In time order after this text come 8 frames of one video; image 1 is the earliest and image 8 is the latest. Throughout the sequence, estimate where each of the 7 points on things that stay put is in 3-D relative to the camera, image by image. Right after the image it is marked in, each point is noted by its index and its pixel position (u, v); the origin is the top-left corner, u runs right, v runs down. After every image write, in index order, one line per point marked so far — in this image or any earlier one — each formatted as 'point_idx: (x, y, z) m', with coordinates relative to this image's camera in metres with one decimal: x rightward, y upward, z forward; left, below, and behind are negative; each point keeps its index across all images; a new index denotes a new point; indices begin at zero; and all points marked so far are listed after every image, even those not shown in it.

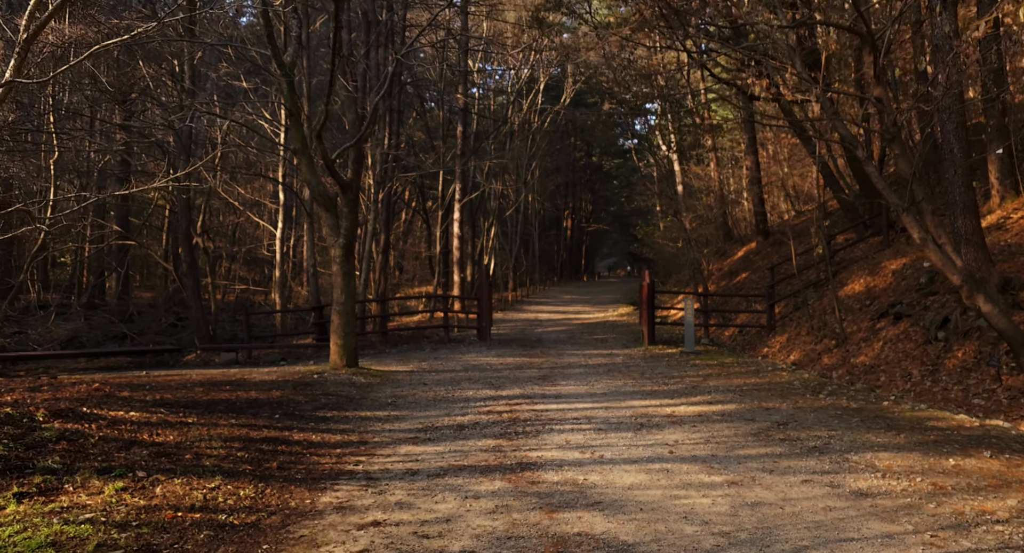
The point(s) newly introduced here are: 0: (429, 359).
0: (-1.3, -1.4, +17.7) m
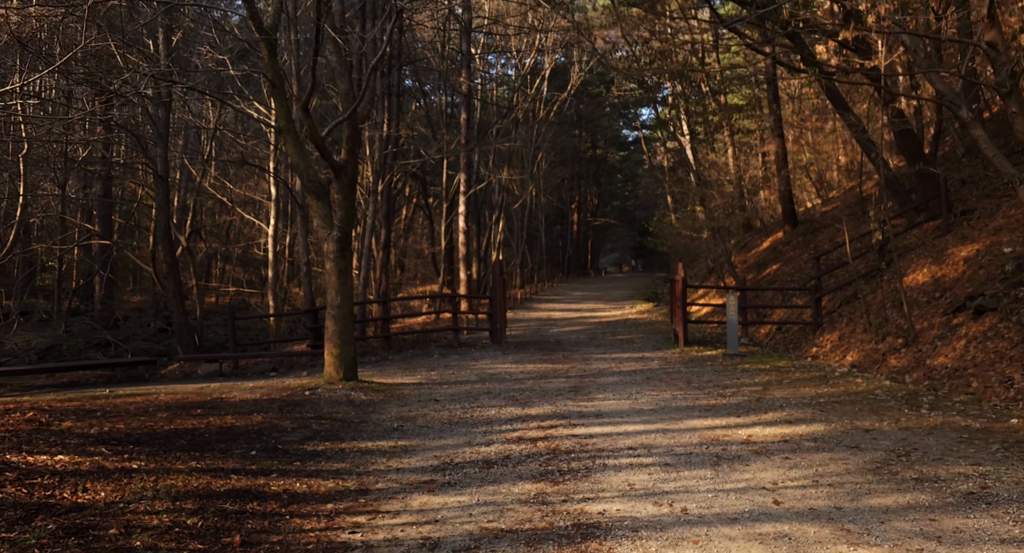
0: (-1.0, -1.3, +15.5) m
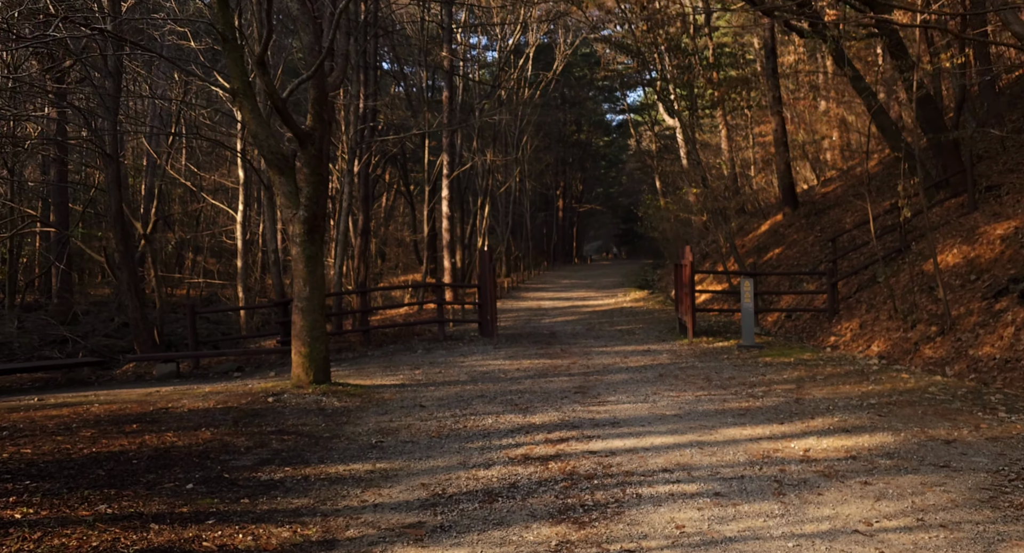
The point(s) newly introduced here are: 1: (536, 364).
0: (-1.0, -1.2, +13.9) m
1: (+0.3, -1.1, +14.1) m
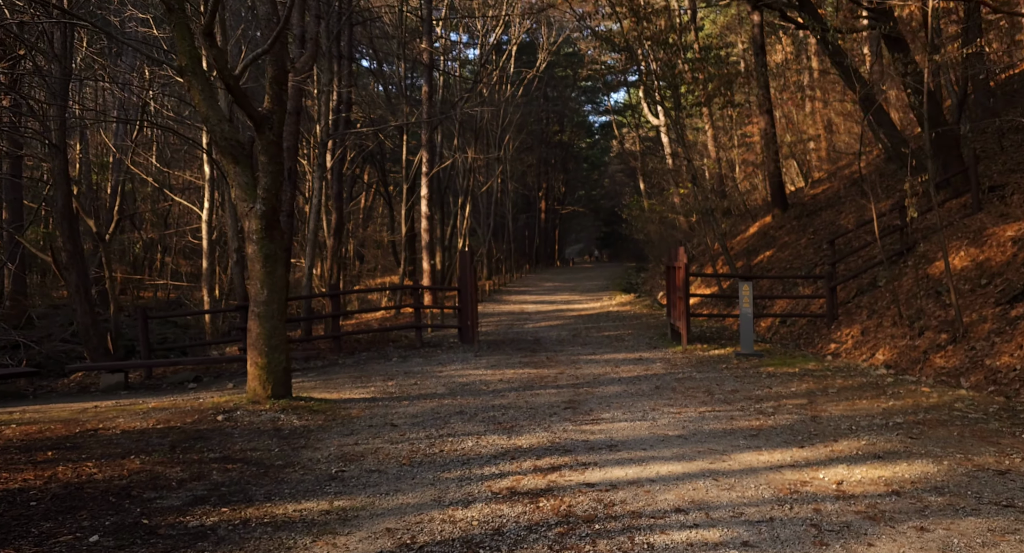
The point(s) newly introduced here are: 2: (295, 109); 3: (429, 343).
0: (-1.3, -1.2, +12.8) m
1: (+0.1, -1.2, +13.0) m
2: (-3.2, +2.5, +15.7) m
3: (-1.3, -1.1, +17.2) m
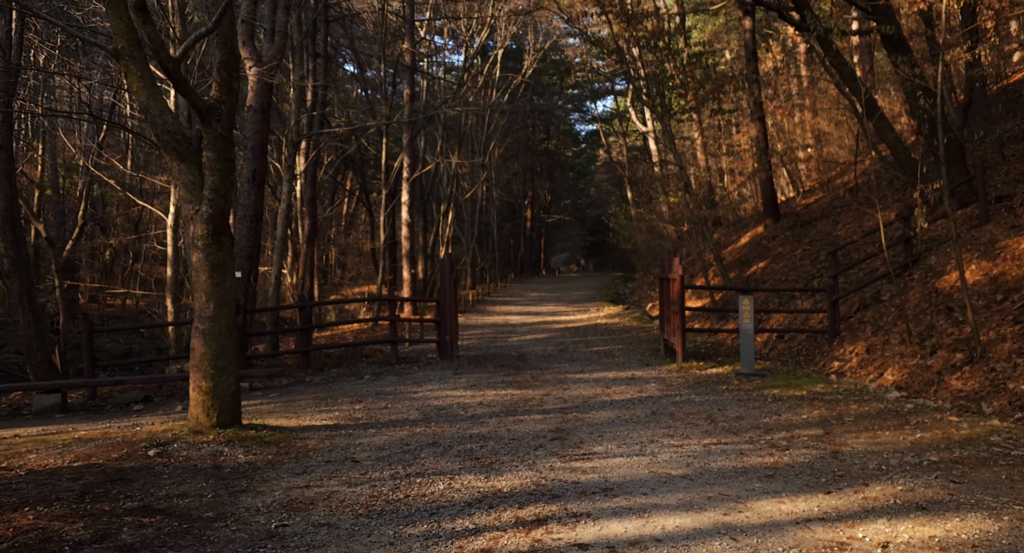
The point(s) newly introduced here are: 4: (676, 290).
0: (-1.5, -1.3, +11.7) m
1: (-0.1, -1.3, +11.9) m
2: (-3.5, +2.3, +14.6) m
3: (-1.6, -1.2, +16.1) m
4: (+2.2, -0.2, +14.4) m
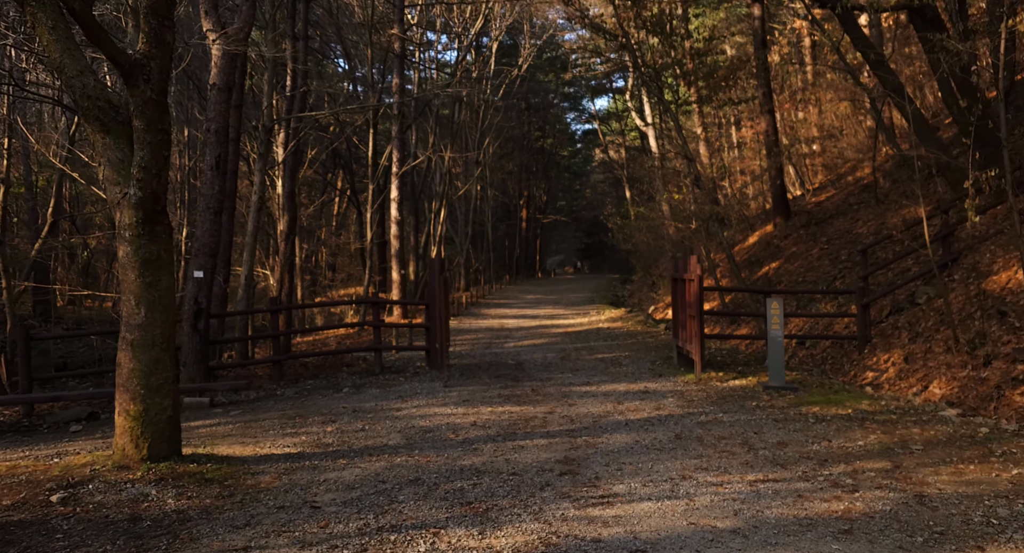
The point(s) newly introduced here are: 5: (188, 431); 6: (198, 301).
0: (-1.5, -1.3, +10.1) m
1: (-0.1, -1.3, +10.3) m
2: (-3.5, +2.3, +13.0) m
3: (-1.6, -1.2, +14.5) m
4: (+2.2, -0.2, +12.9) m
5: (-3.1, -1.5, +10.4) m
6: (-3.8, -0.3, +12.9) m
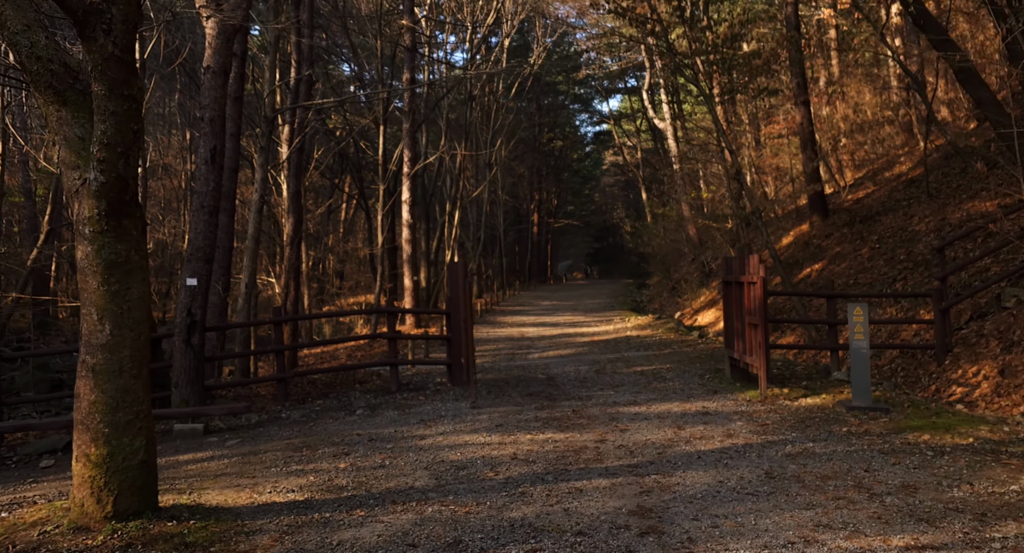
0: (-1.1, -1.4, +8.5) m
1: (+0.2, -1.3, +8.7) m
2: (-3.1, +2.2, +11.4) m
3: (-1.2, -1.3, +12.9) m
4: (+2.5, -0.2, +11.3) m
5: (-2.8, -1.6, +8.8) m
6: (-3.4, -0.4, +11.4) m
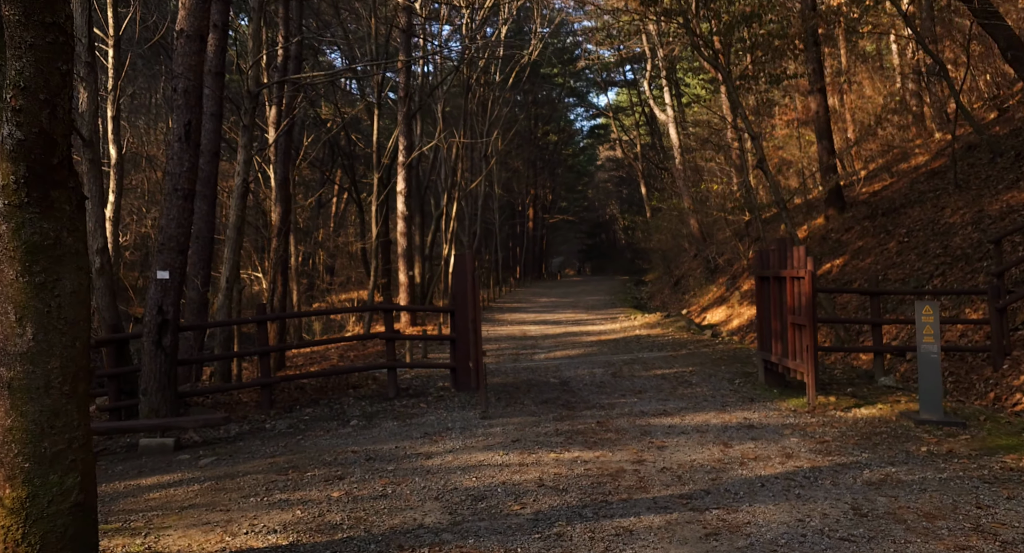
0: (-1.0, -1.3, +7.2) m
1: (+0.4, -1.3, +7.4) m
2: (-3.0, +2.3, +10.1) m
3: (-1.1, -1.2, +11.6) m
4: (+2.7, -0.2, +10.0) m
5: (-2.6, -1.5, +7.5) m
6: (-3.2, -0.3, +10.0) m
